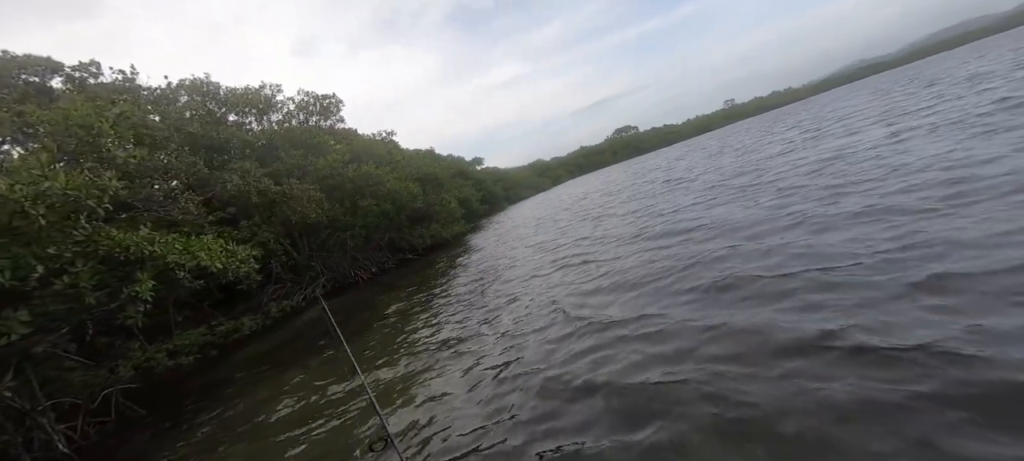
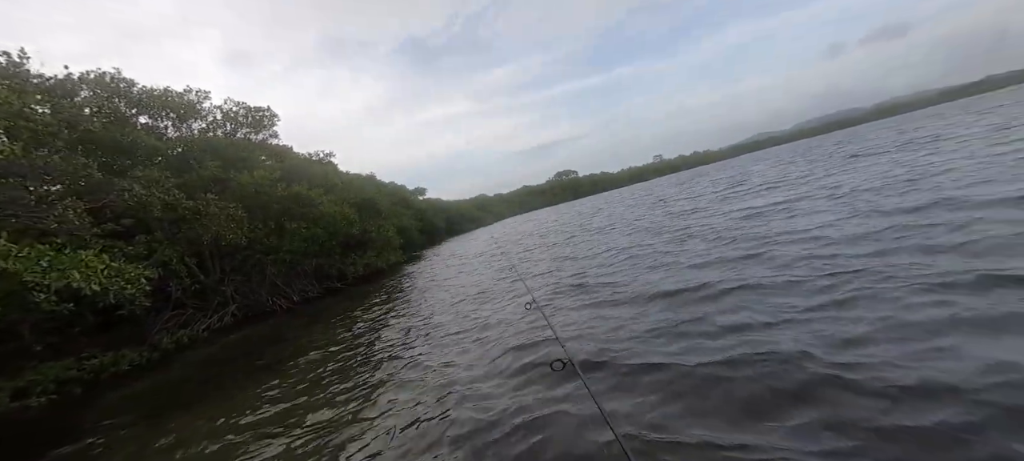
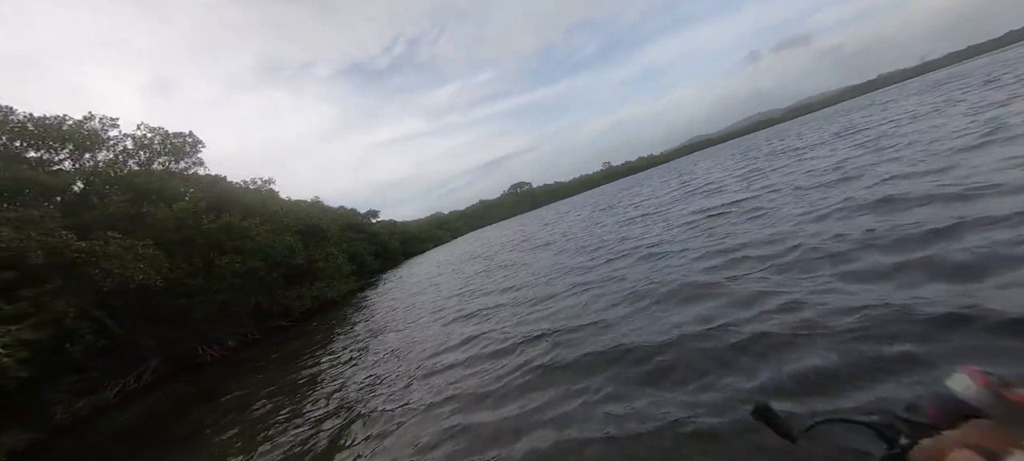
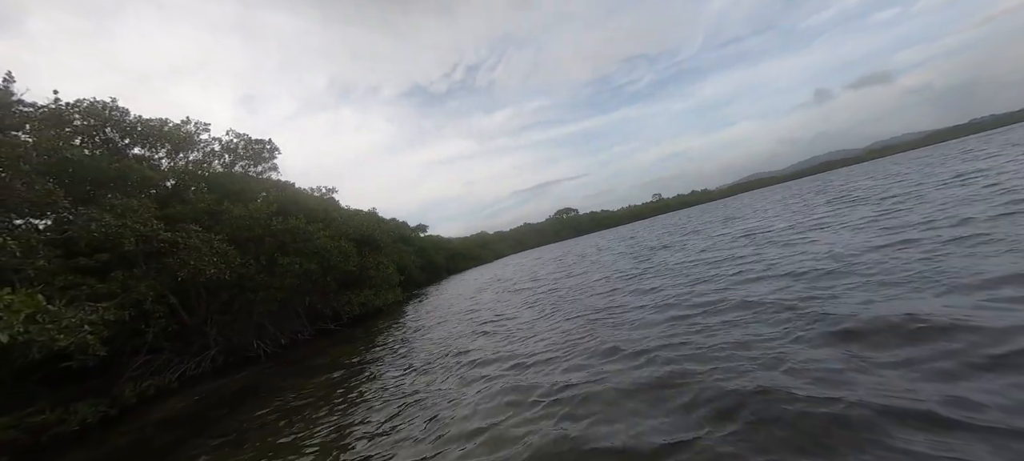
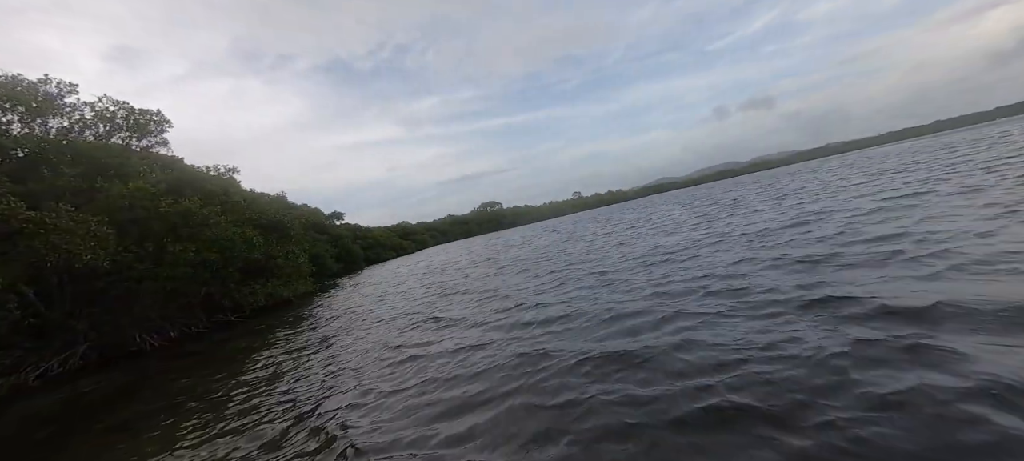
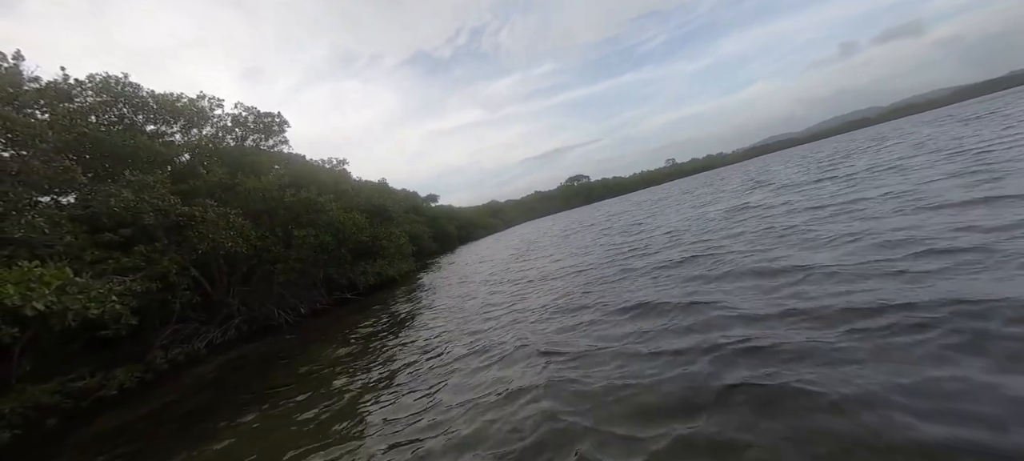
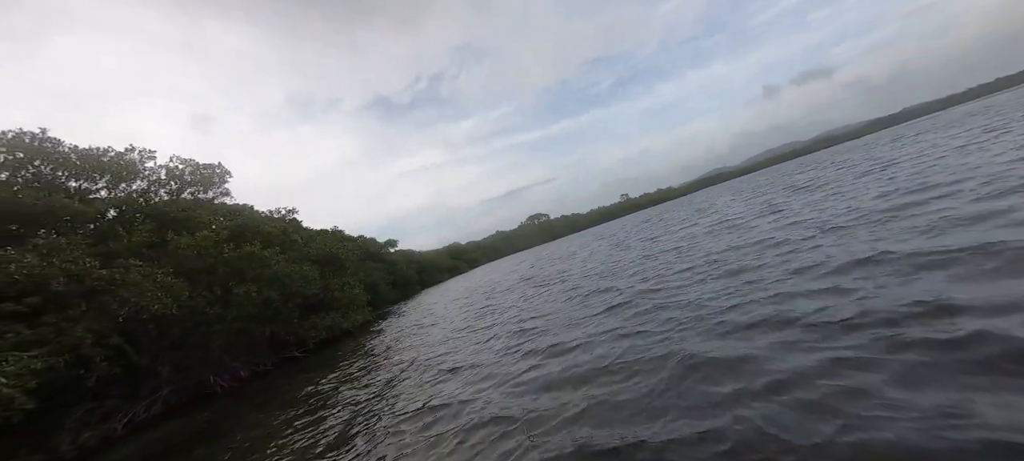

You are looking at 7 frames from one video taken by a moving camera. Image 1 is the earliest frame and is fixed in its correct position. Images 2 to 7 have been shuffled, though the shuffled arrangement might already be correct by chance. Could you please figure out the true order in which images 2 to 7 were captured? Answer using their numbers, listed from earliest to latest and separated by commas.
2, 5, 3, 7, 4, 6
